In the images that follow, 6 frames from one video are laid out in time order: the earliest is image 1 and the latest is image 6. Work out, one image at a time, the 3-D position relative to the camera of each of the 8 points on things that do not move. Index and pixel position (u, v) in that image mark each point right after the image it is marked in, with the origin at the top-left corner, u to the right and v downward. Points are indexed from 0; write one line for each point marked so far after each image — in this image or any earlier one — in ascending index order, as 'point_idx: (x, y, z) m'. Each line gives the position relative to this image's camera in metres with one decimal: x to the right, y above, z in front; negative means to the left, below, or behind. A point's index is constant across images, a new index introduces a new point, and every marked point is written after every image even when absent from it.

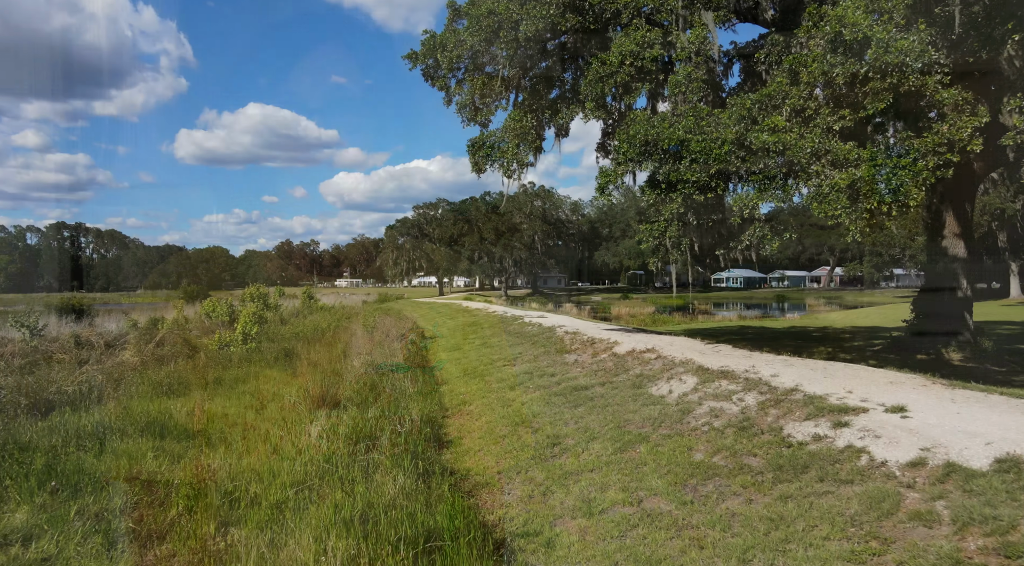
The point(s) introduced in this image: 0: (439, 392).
0: (-1.6, -2.4, +14.8) m
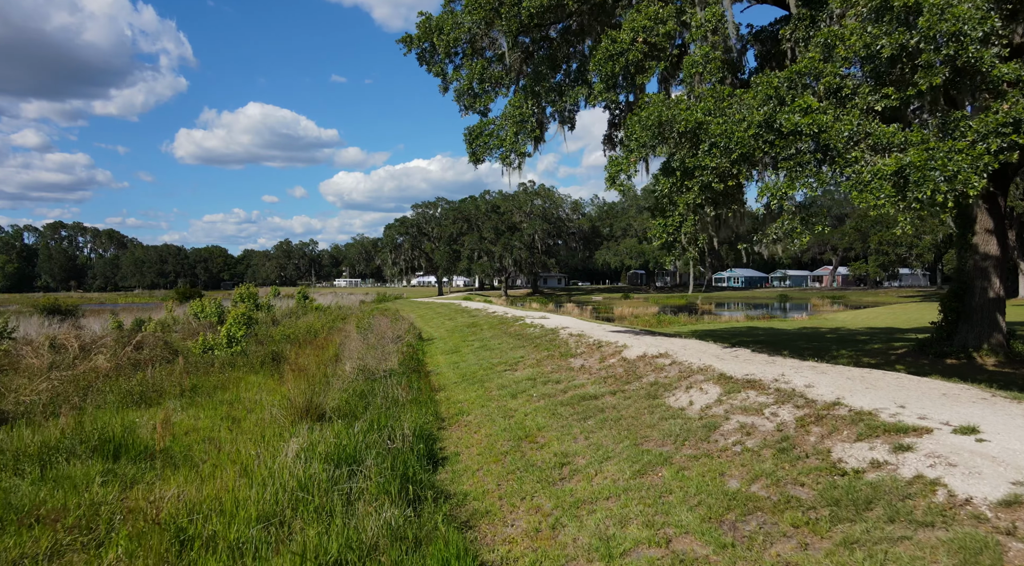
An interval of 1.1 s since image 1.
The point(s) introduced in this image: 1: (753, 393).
0: (-1.6, -2.4, +13.8) m
1: (+3.3, -1.5, +9.0) m
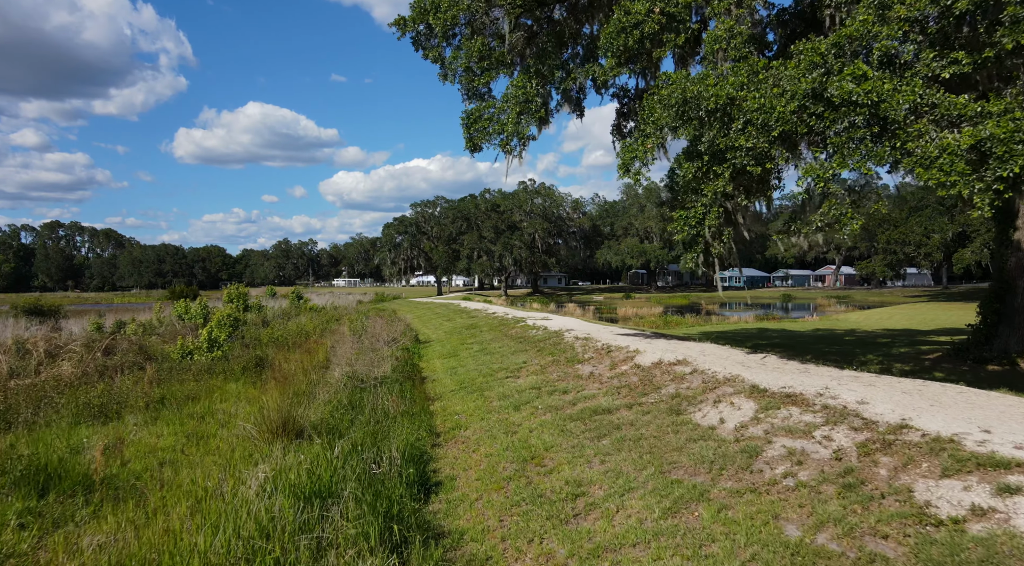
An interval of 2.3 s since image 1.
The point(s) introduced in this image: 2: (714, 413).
0: (-1.5, -2.4, +12.5) m
1: (+3.3, -1.5, +7.7) m
2: (+2.6, -1.7, +8.7) m
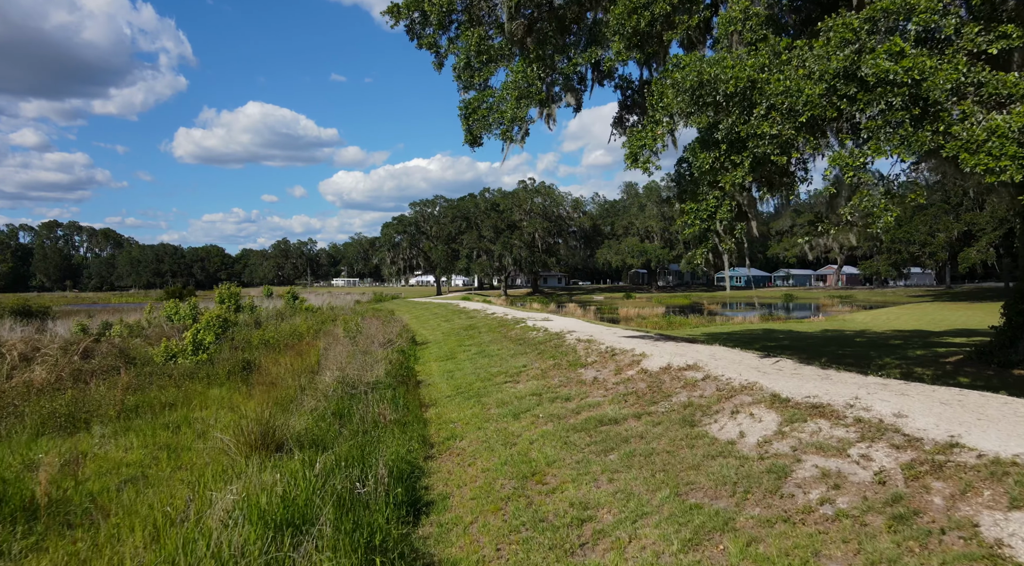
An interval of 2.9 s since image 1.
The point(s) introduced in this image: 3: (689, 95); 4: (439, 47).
0: (-1.6, -2.4, +11.7) m
1: (+3.3, -1.5, +7.0) m
2: (+2.6, -1.7, +7.9) m
3: (+2.3, +2.5, +8.7) m
4: (-1.6, +5.2, +14.6) m
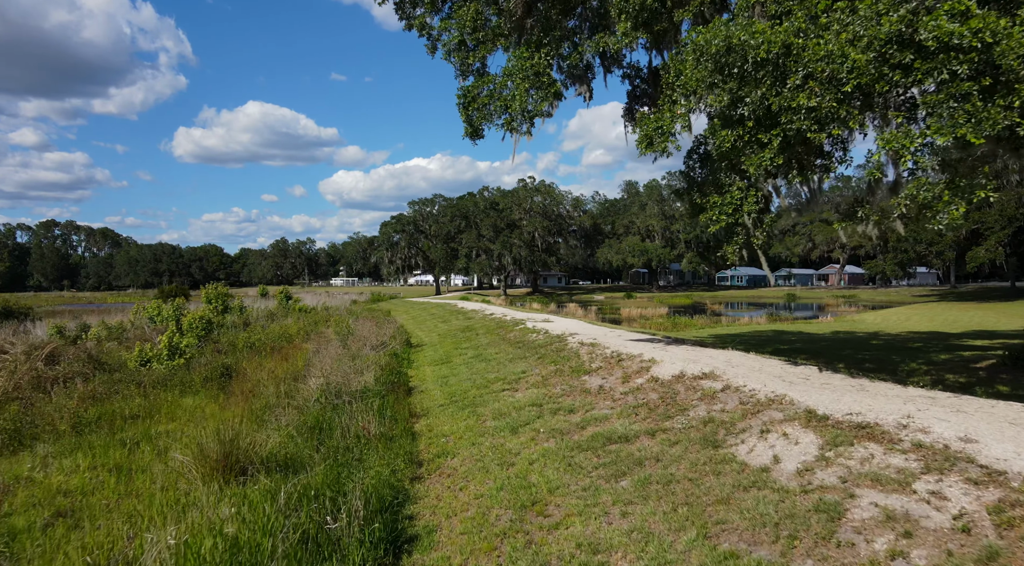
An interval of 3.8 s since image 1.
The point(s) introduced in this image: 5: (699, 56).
0: (-1.6, -2.4, +10.6) m
1: (+3.3, -1.5, +5.9) m
2: (+2.6, -1.7, +6.9) m
3: (+2.3, +2.5, +7.6) m
4: (-1.6, +5.2, +13.5) m
5: (+2.2, +2.6, +7.8) m
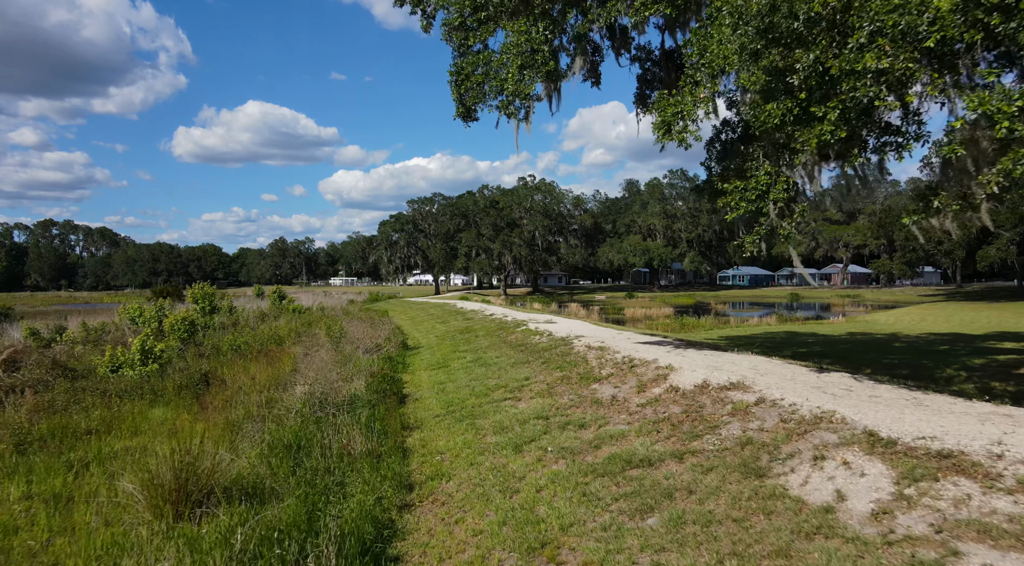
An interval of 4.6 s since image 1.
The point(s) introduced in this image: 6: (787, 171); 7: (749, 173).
0: (-1.5, -2.4, +9.5) m
1: (+3.3, -1.5, +4.7) m
2: (+2.6, -1.7, +5.7) m
3: (+2.3, +2.5, +6.5) m
4: (-1.6, +5.2, +12.4) m
5: (+2.2, +2.7, +6.6) m
6: (+3.3, +1.3, +7.4) m
7: (+2.7, +1.3, +7.2) m
